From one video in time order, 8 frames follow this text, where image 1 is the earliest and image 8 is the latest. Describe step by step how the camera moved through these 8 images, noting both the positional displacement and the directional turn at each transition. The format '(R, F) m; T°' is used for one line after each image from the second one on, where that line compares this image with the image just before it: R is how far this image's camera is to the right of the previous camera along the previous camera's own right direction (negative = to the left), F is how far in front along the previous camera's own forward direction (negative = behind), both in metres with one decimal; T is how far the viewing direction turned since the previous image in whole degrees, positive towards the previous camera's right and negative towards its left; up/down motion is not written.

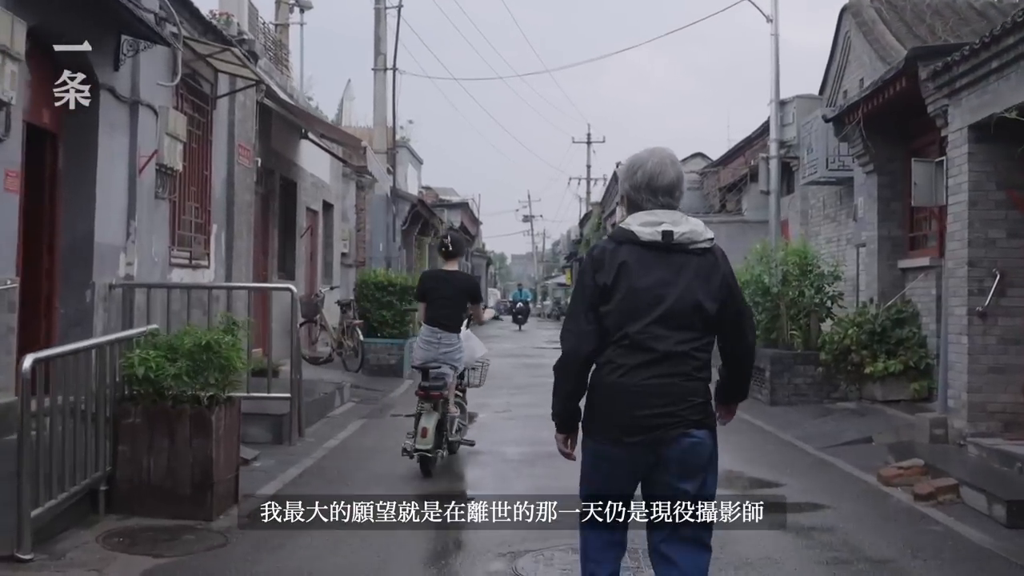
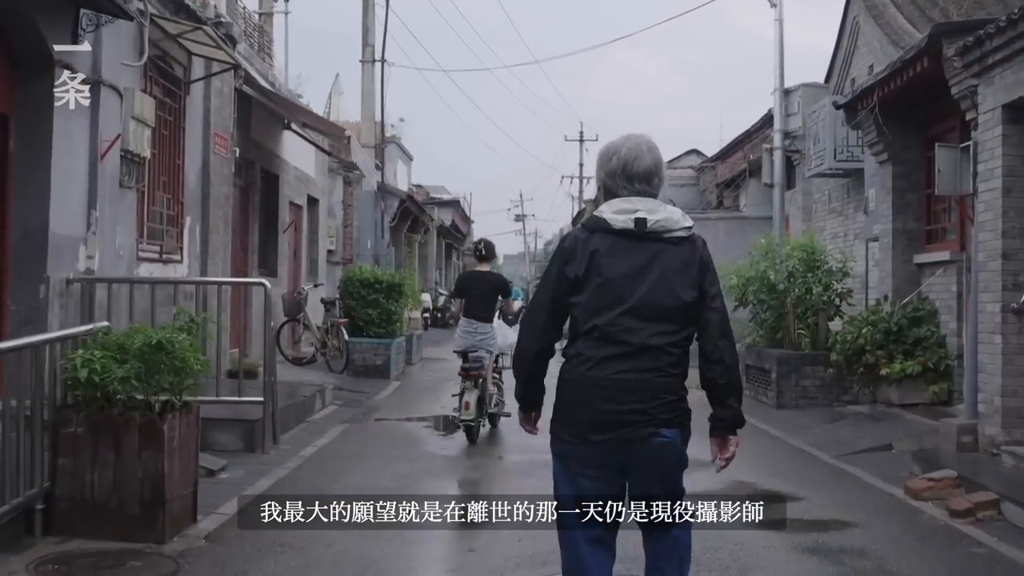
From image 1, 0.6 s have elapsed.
(0.0, +0.7) m; 0°
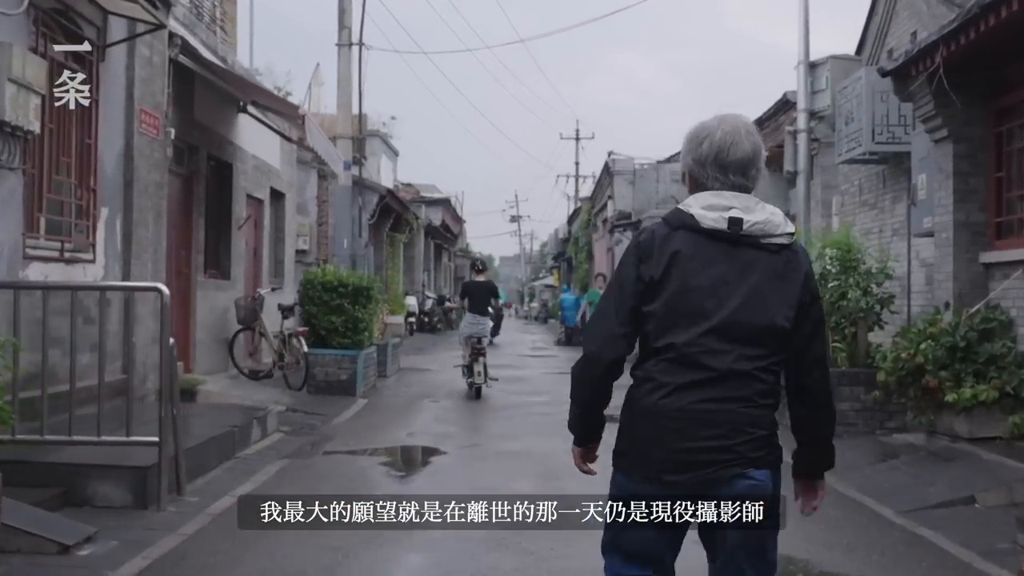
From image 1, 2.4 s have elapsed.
(+0.2, +1.9) m; 0°
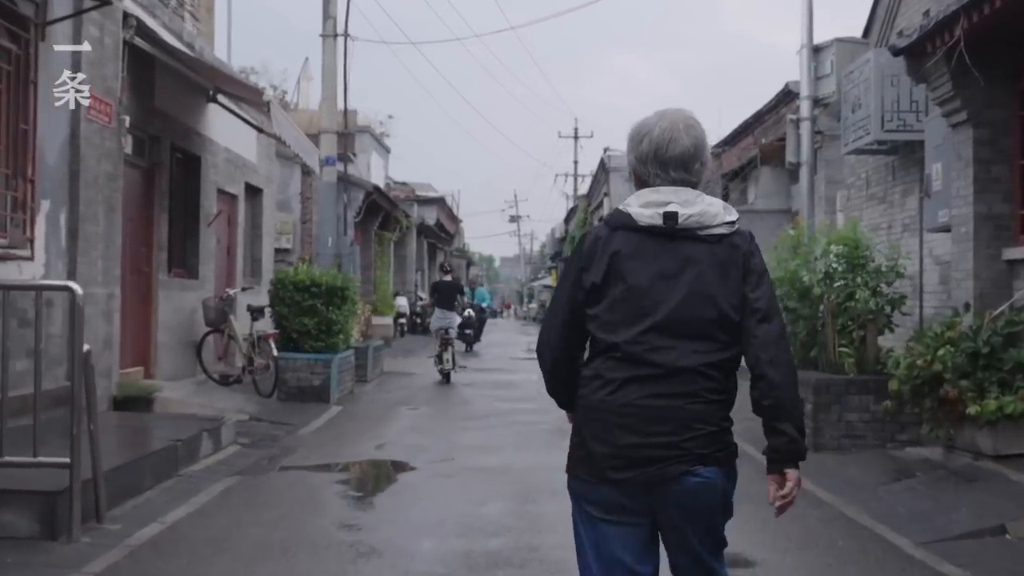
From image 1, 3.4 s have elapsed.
(+0.2, +0.8) m; 0°
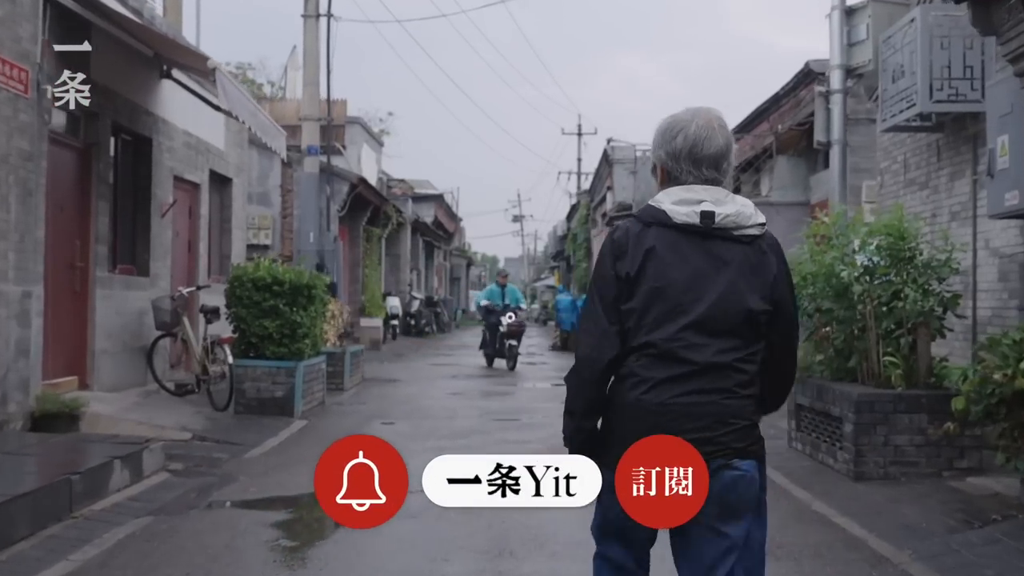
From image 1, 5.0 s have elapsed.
(+0.2, +1.5) m; 0°
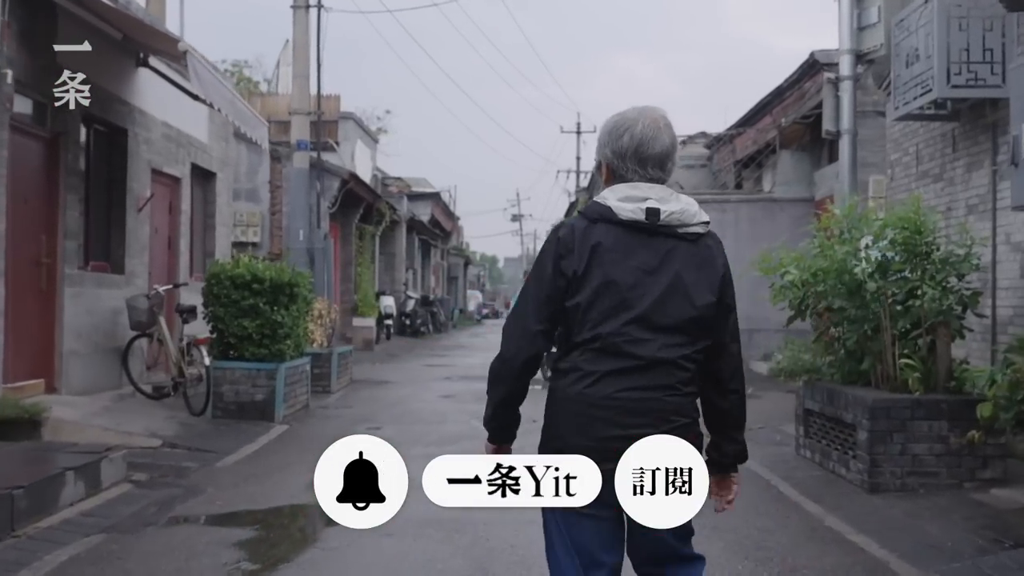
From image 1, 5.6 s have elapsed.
(+0.1, +0.5) m; 0°
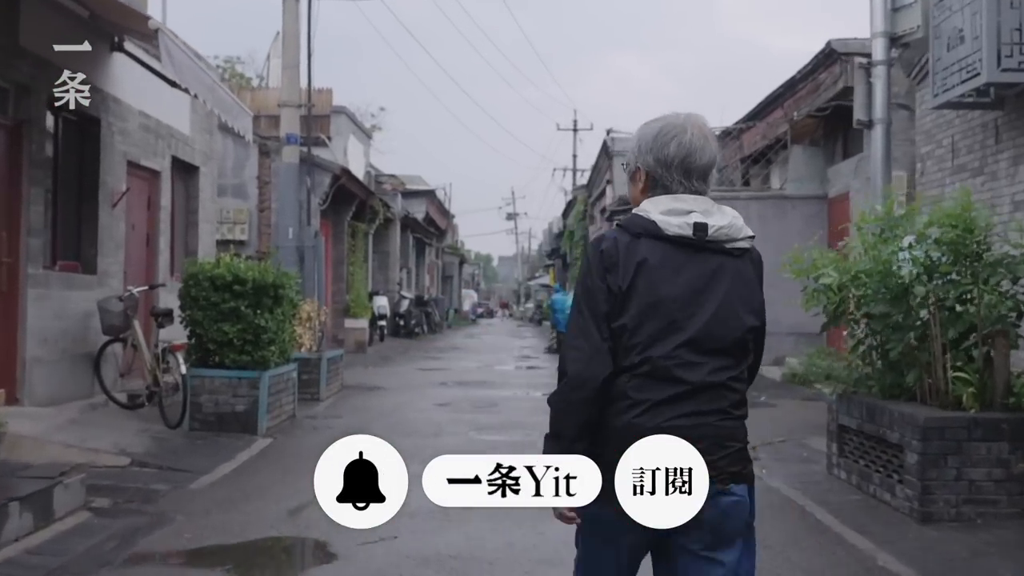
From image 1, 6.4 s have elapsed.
(-0.1, +0.8) m; 0°
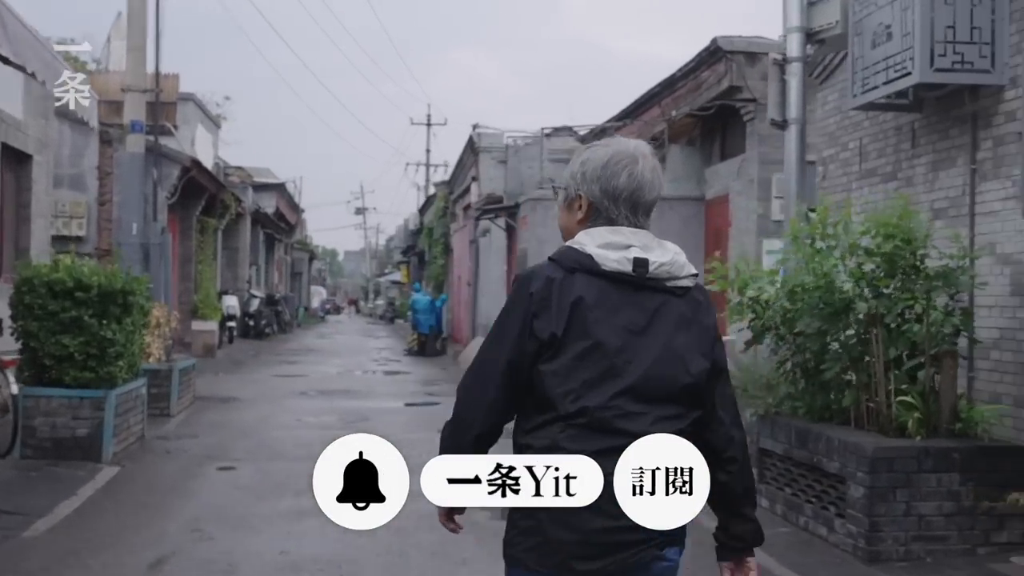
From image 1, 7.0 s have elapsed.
(-0.3, +0.9) m; +8°
